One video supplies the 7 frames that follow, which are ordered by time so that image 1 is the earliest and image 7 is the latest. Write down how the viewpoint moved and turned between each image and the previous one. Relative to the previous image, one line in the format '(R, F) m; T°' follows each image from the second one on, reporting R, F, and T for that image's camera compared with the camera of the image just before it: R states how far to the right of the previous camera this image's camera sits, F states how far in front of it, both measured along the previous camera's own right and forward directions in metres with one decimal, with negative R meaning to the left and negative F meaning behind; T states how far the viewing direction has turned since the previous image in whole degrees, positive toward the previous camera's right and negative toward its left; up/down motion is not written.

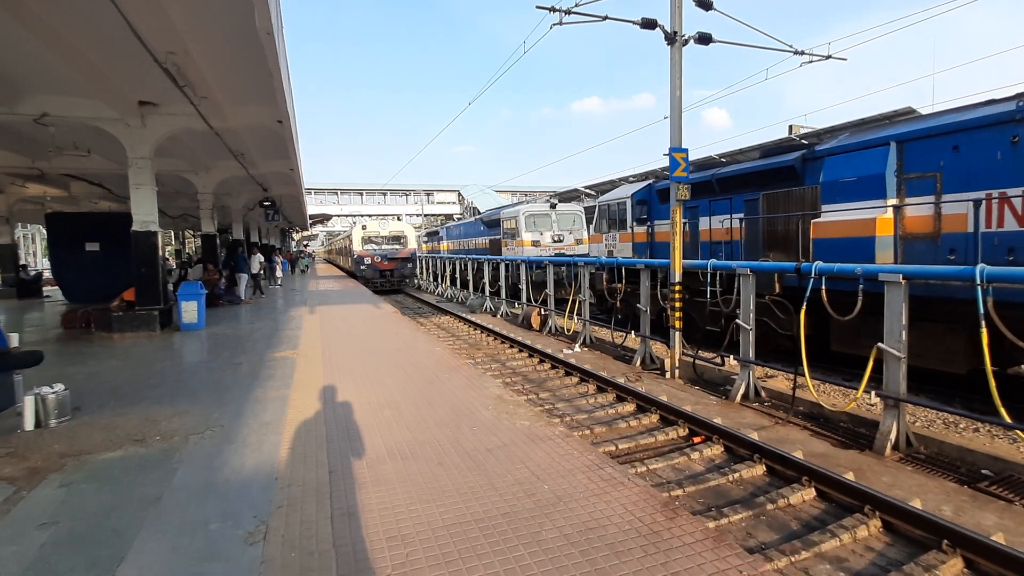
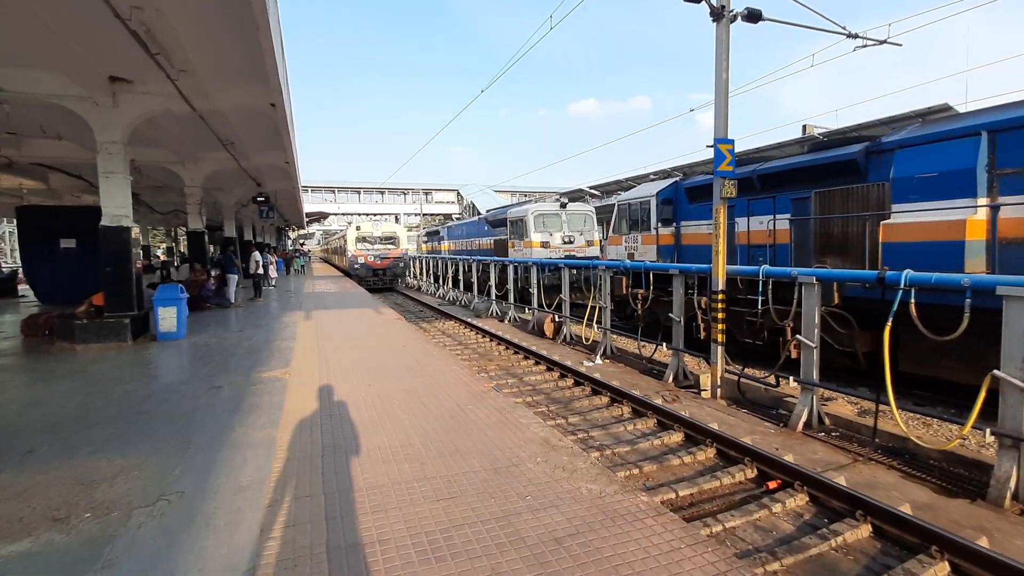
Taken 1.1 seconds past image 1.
(-0.4, +1.0) m; 0°
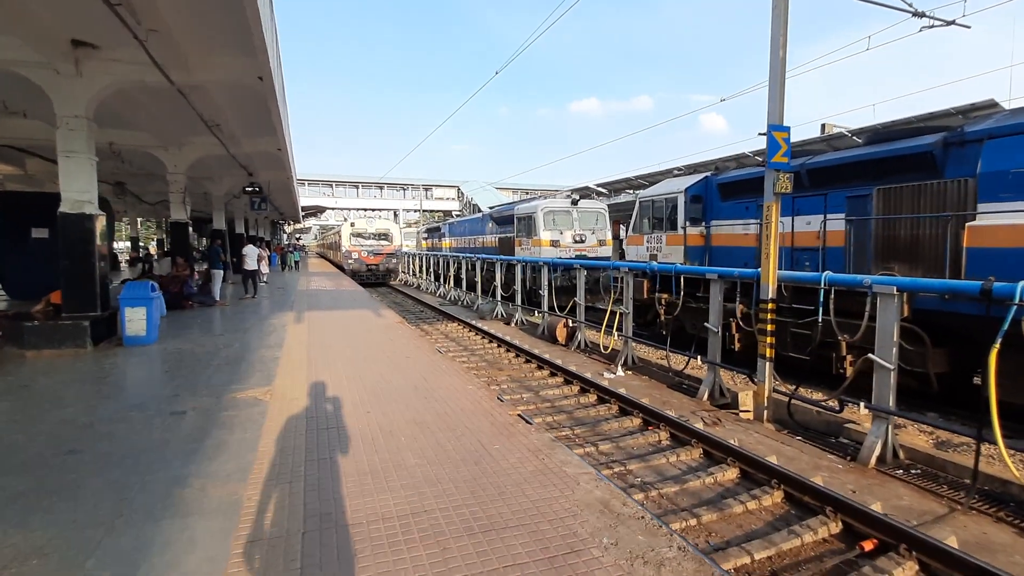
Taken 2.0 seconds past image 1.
(-0.3, +1.0) m; 0°
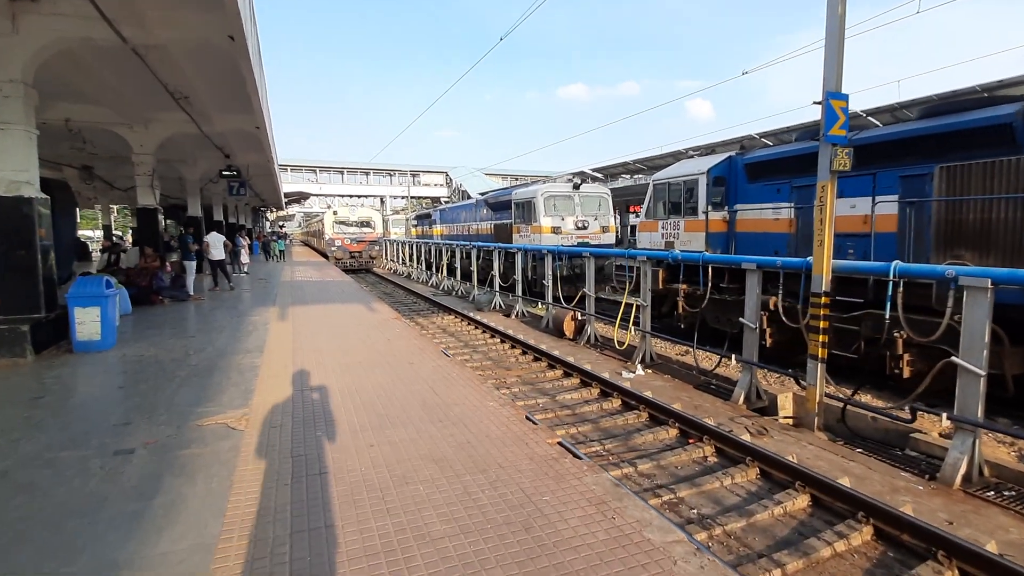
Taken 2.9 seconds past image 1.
(-0.4, +0.9) m; +1°
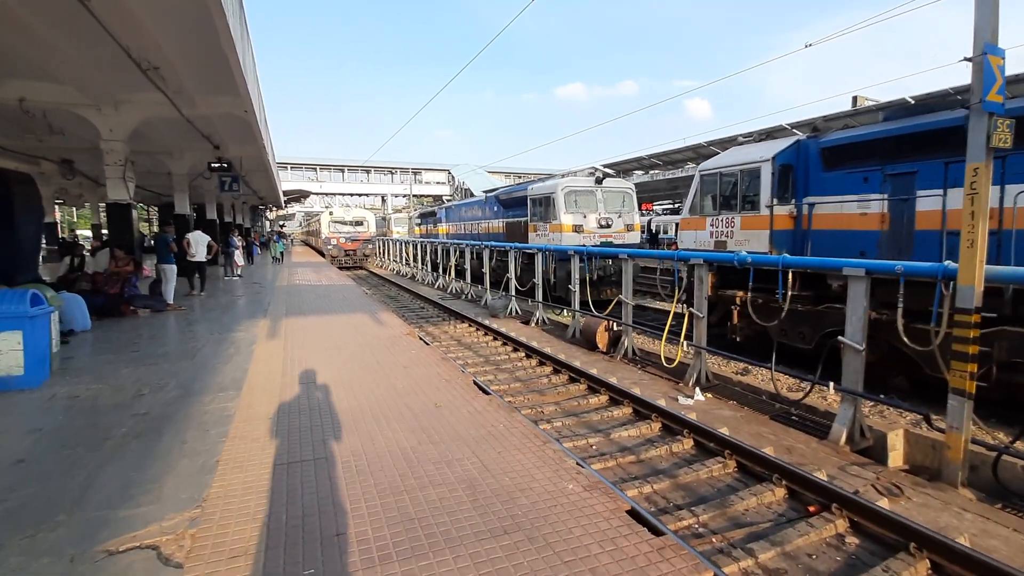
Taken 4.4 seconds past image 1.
(-0.5, +1.4) m; 0°
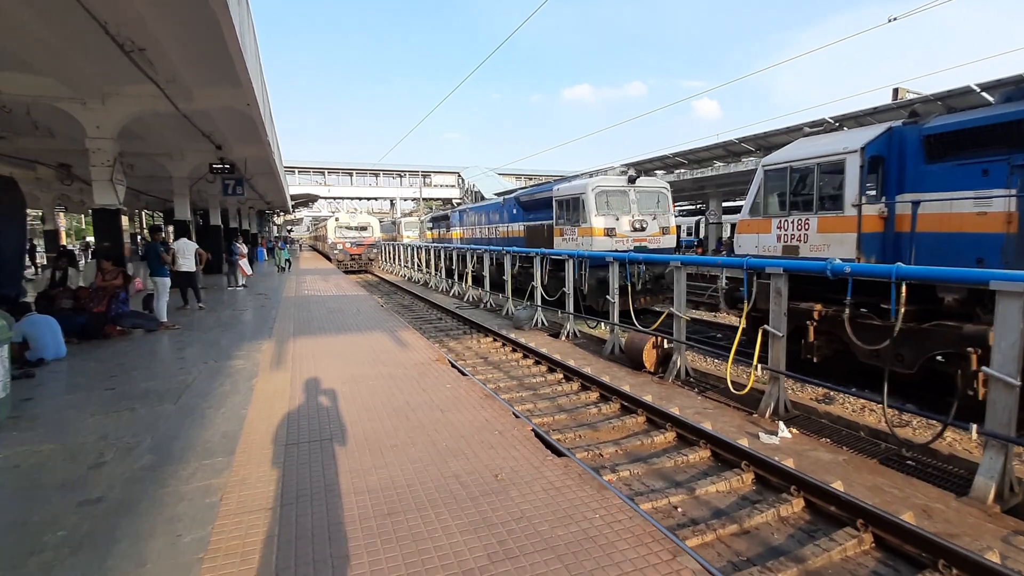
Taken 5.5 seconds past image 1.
(-0.5, +1.1) m; -1°
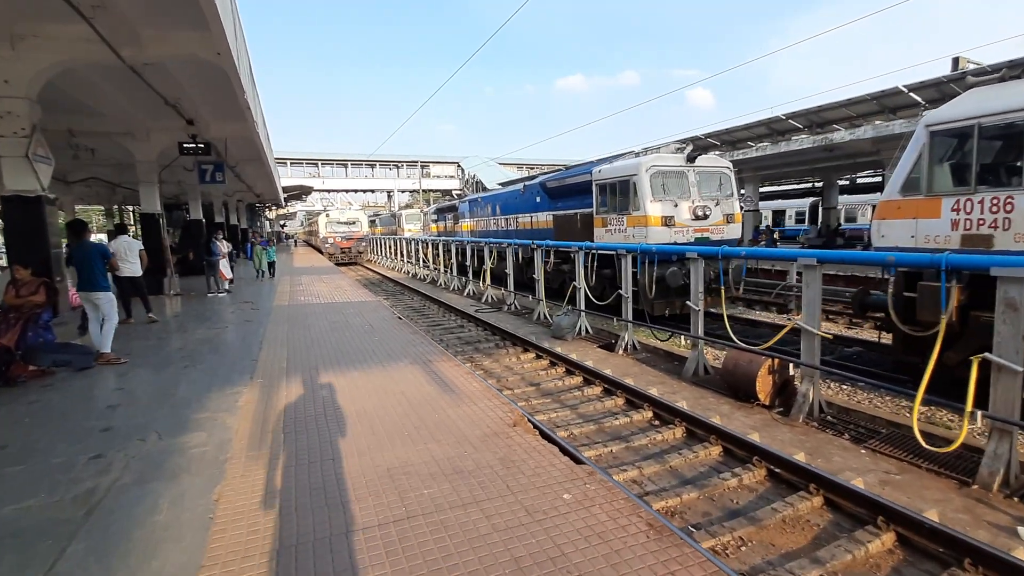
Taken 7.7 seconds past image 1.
(-0.9, +2.2) m; +1°
